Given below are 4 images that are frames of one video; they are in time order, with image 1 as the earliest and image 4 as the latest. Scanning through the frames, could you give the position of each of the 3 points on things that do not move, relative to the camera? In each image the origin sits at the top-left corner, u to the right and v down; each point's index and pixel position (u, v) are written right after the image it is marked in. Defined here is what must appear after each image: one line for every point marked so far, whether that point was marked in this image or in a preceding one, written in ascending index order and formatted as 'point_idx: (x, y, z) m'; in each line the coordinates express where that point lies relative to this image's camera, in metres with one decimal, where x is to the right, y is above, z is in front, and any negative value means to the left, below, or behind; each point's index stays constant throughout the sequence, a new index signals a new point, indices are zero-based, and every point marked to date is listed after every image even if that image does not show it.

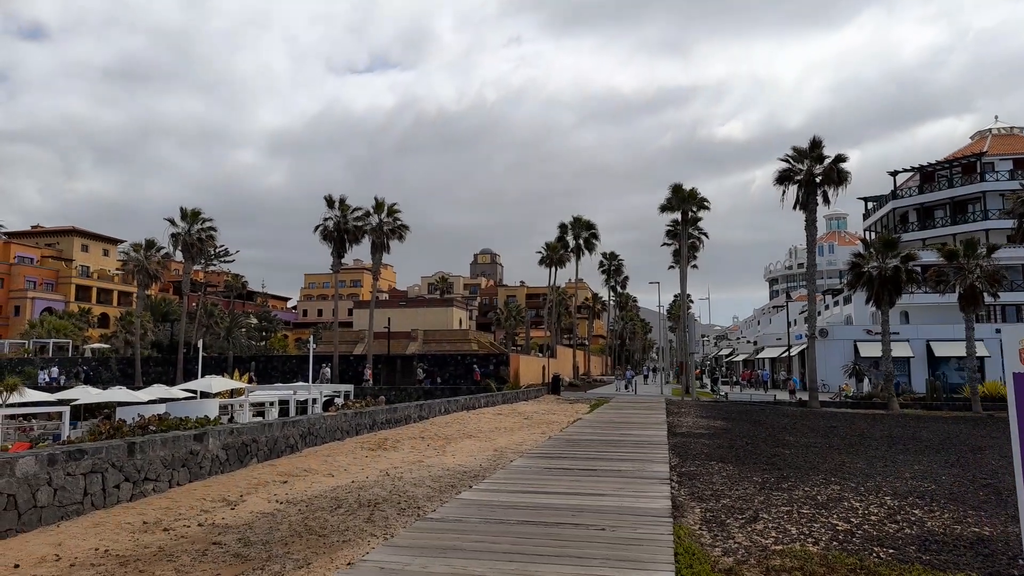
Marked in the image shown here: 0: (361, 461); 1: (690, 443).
0: (-2.3, -2.7, +11.0) m
1: (+3.7, -3.2, +14.9) m
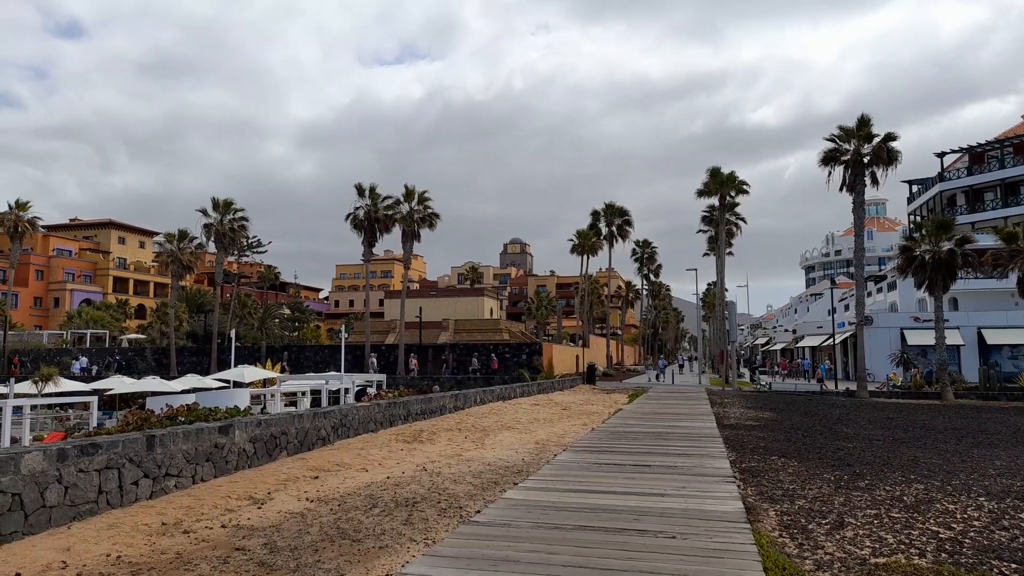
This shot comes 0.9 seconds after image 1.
0: (-1.7, -2.4, +10.3) m
1: (+4.5, -2.9, +14.0) m
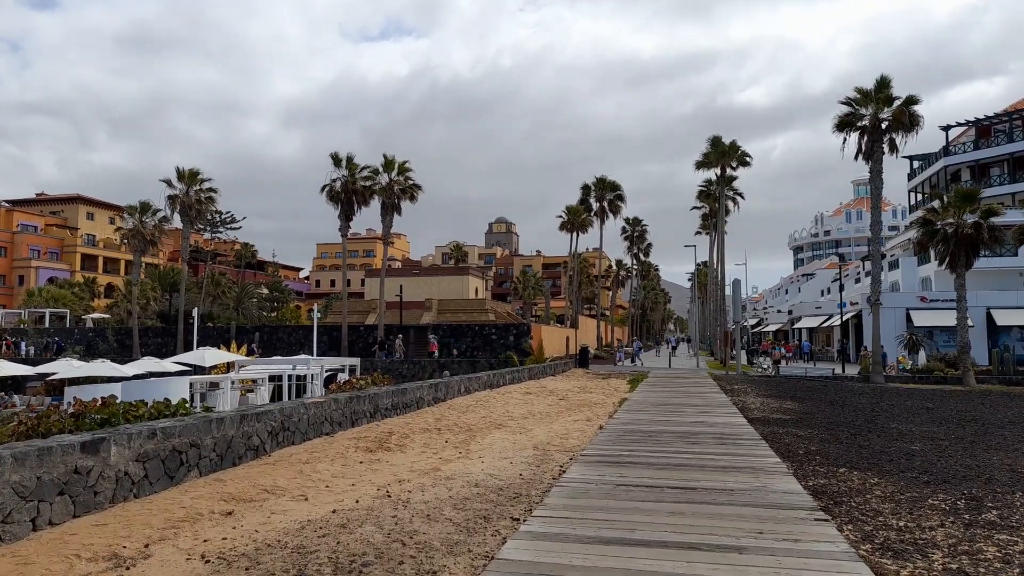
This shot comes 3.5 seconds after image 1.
0: (-1.7, -2.0, +7.7) m
1: (+4.4, -2.4, +11.6) m
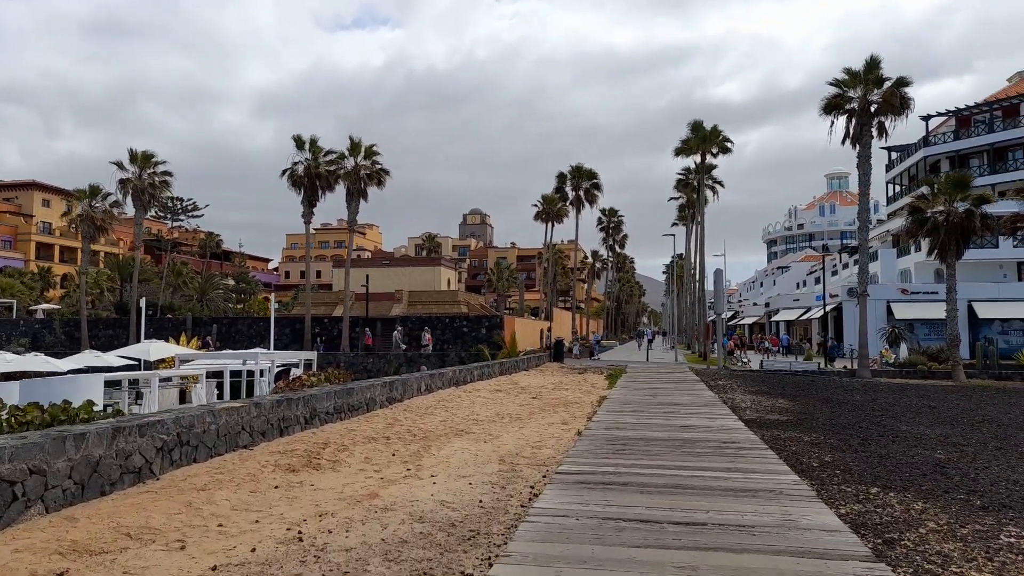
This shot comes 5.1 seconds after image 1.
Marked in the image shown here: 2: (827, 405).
0: (-2.1, -1.8, +6.0) m
1: (+3.9, -2.2, +10.0) m
2: (+7.2, -2.7, +16.5) m
